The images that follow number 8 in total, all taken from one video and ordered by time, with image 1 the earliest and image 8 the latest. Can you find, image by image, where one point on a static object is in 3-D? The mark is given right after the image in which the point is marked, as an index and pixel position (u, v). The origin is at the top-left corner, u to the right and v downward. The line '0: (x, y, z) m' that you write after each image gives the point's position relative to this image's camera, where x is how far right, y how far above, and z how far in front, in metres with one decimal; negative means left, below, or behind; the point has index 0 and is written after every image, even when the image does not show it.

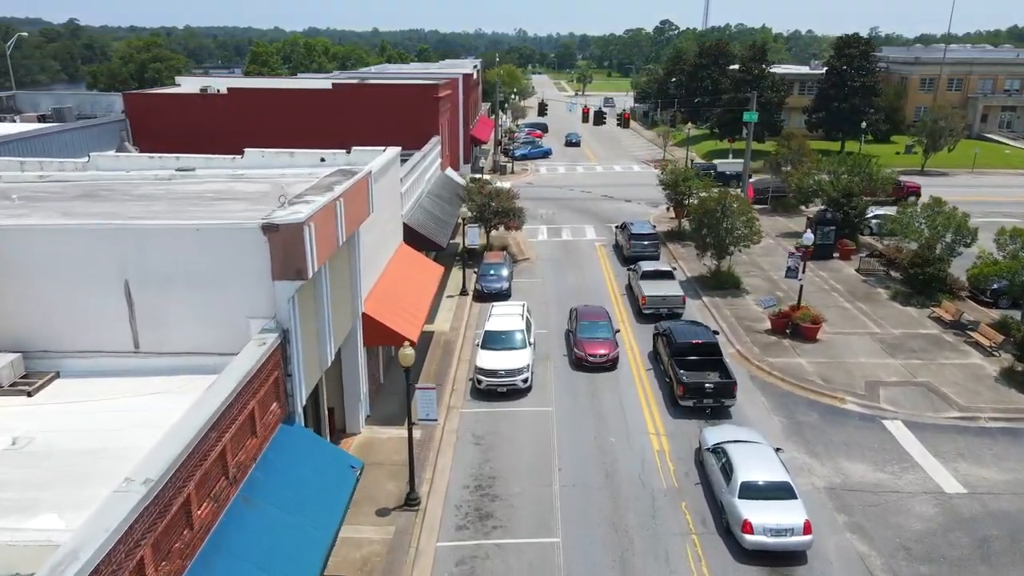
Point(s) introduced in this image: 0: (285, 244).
0: (-3.8, +0.7, +12.1) m
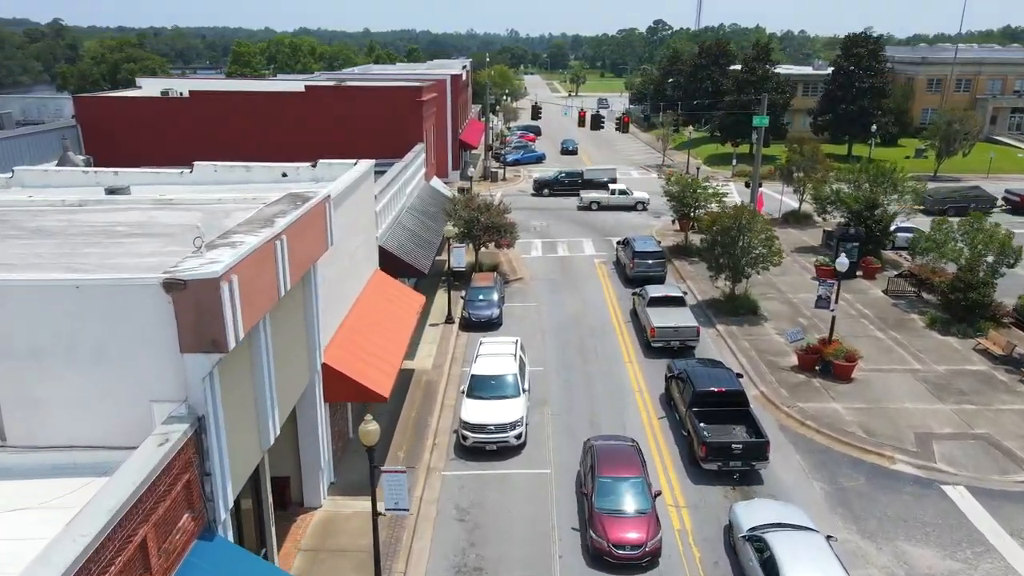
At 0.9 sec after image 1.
0: (-3.9, -0.2, +9.0) m
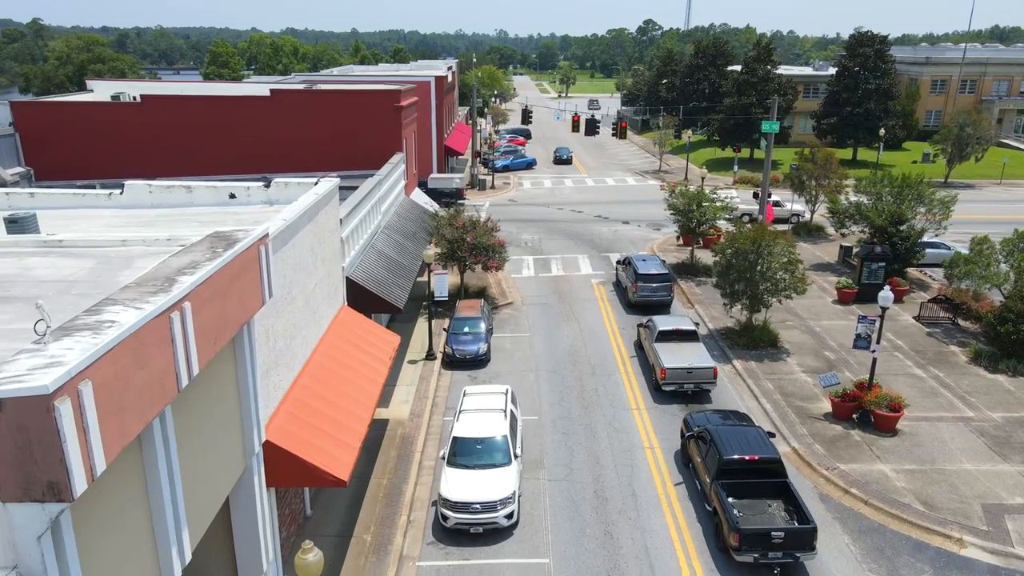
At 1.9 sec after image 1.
0: (-4.0, -1.2, +5.9) m
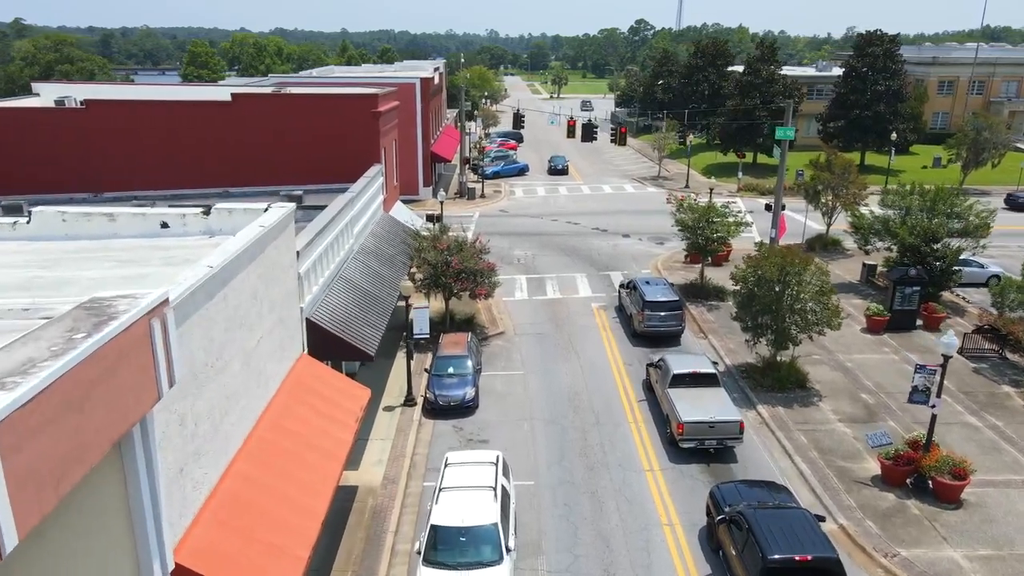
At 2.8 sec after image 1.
0: (-4.1, -2.2, +2.9) m
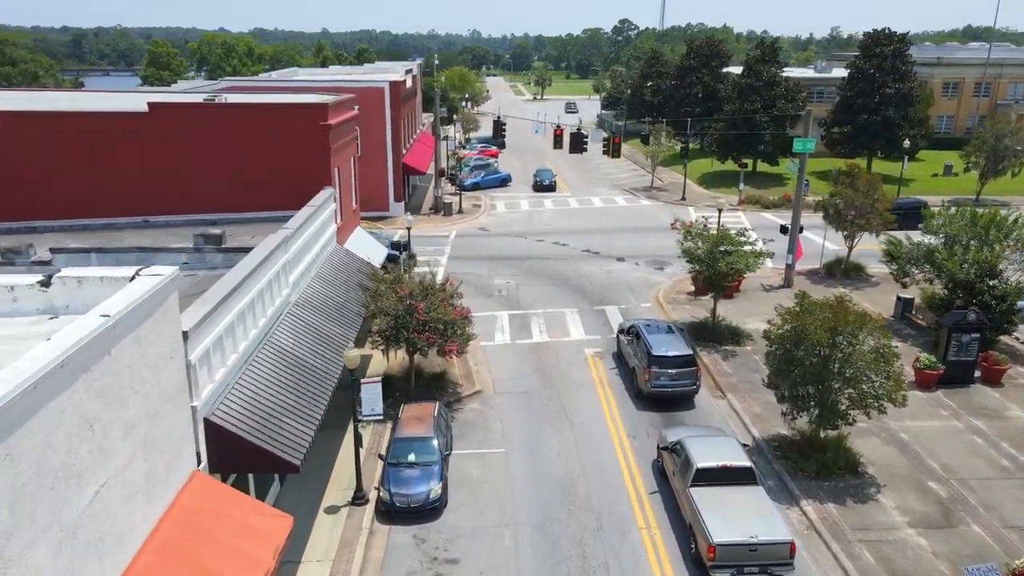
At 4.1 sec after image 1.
0: (-4.2, -3.6, -1.4) m
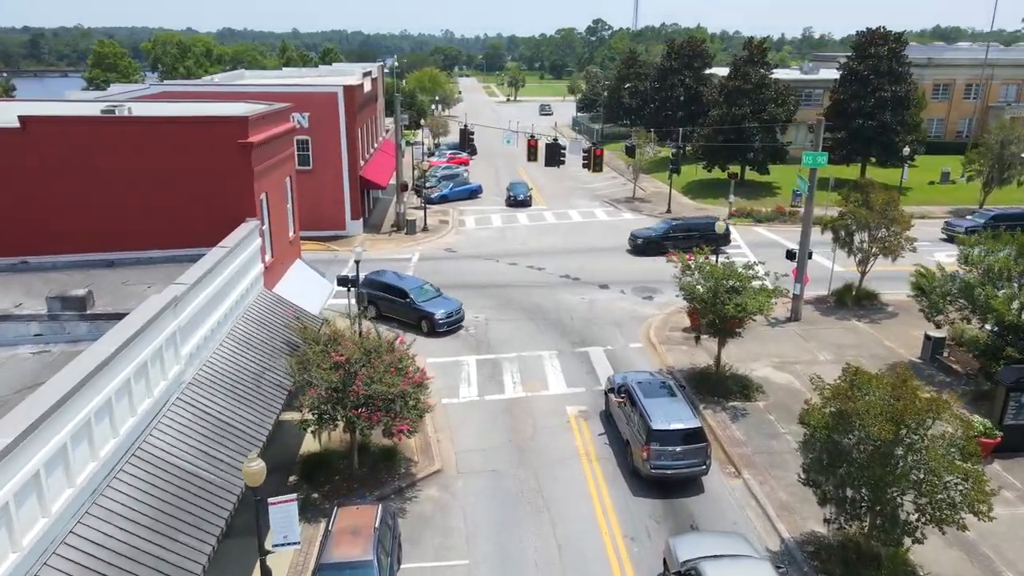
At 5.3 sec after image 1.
0: (-4.3, -4.9, -5.3) m
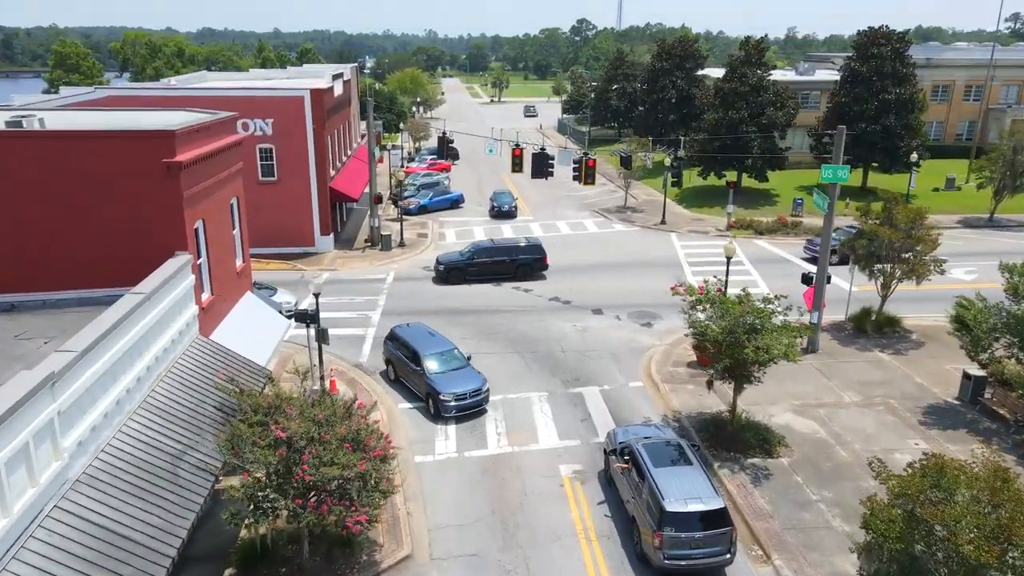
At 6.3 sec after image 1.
0: (-4.1, -5.8, -8.2) m
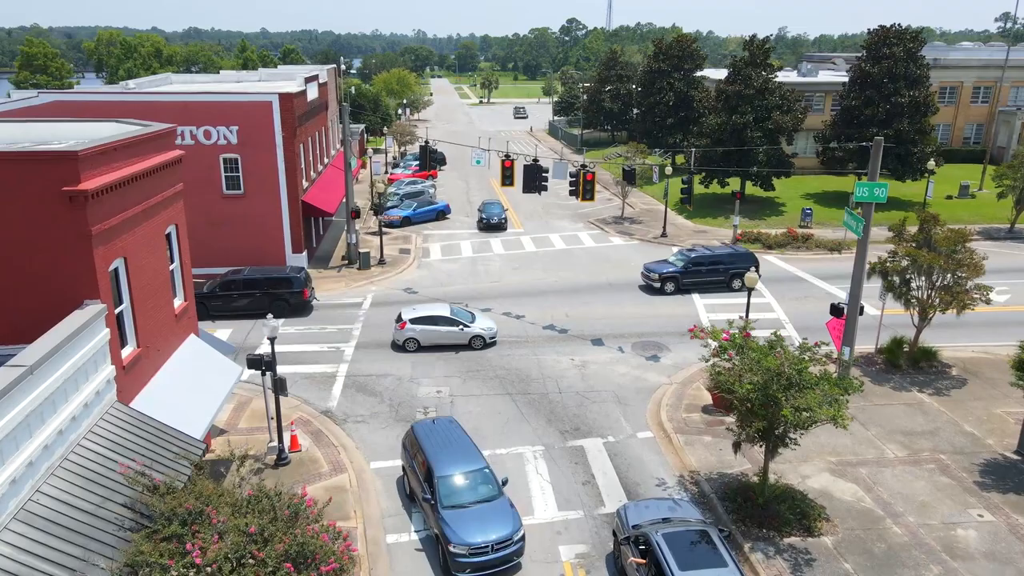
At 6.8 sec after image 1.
0: (-4.0, -6.8, -11.0) m
